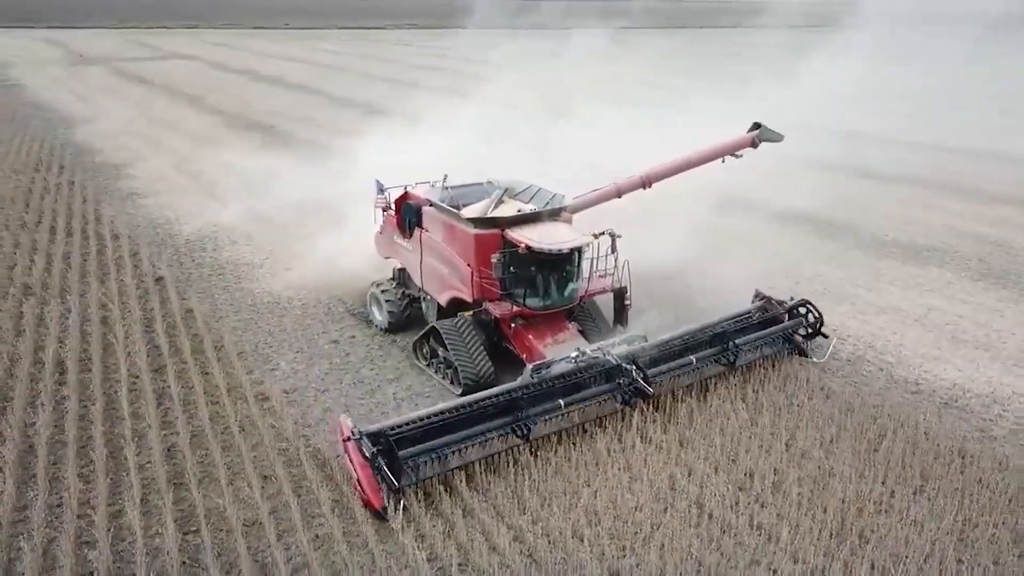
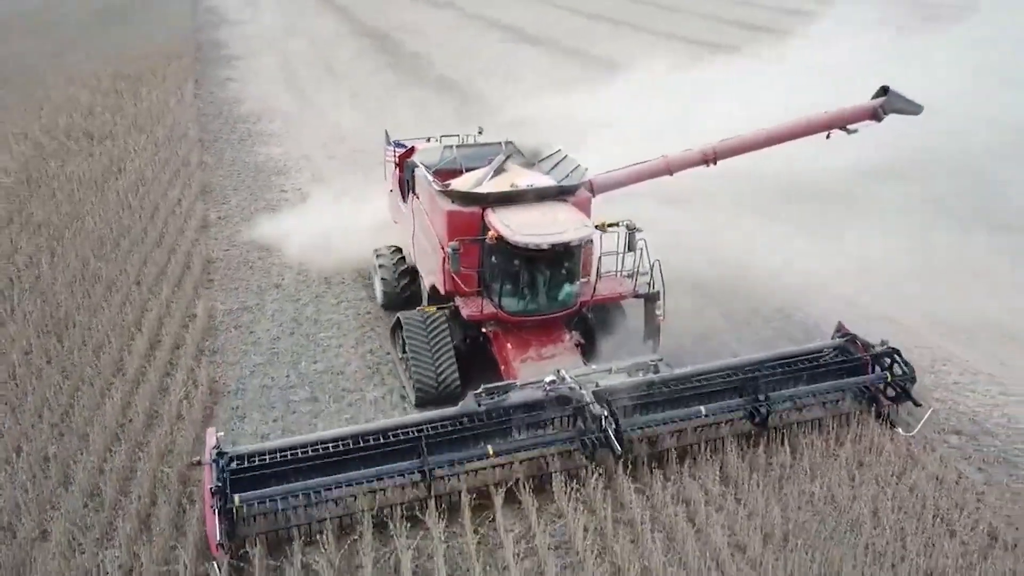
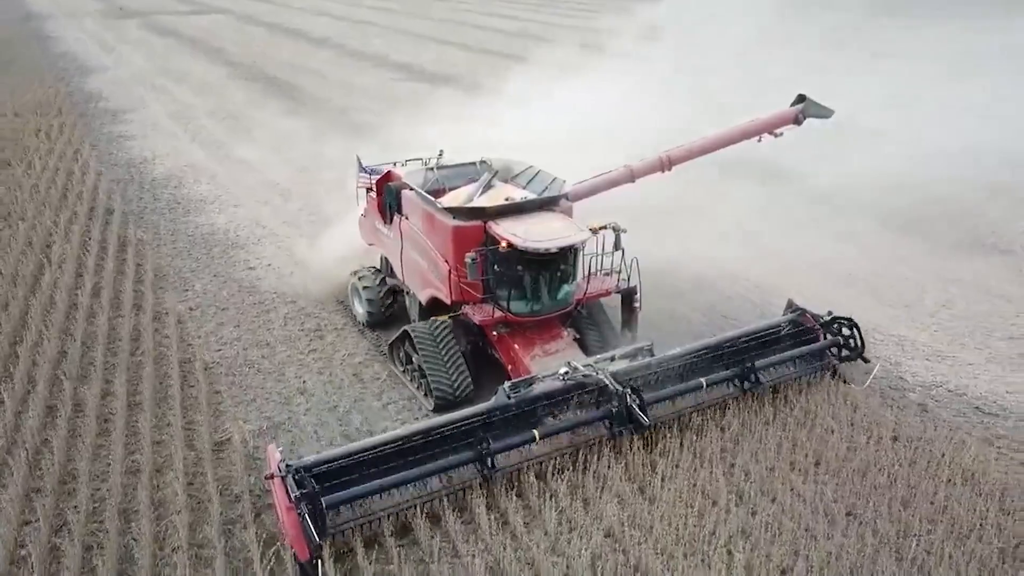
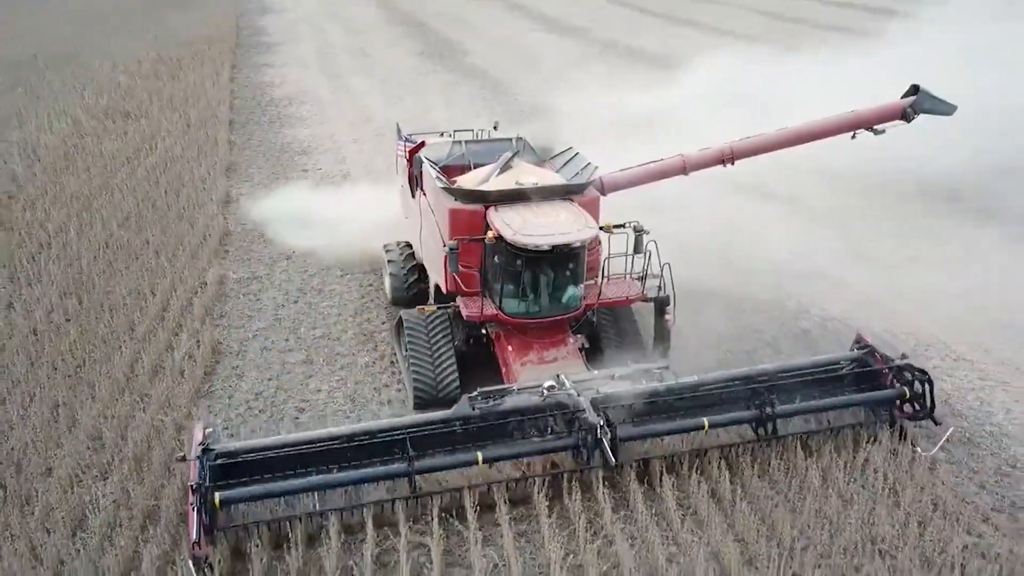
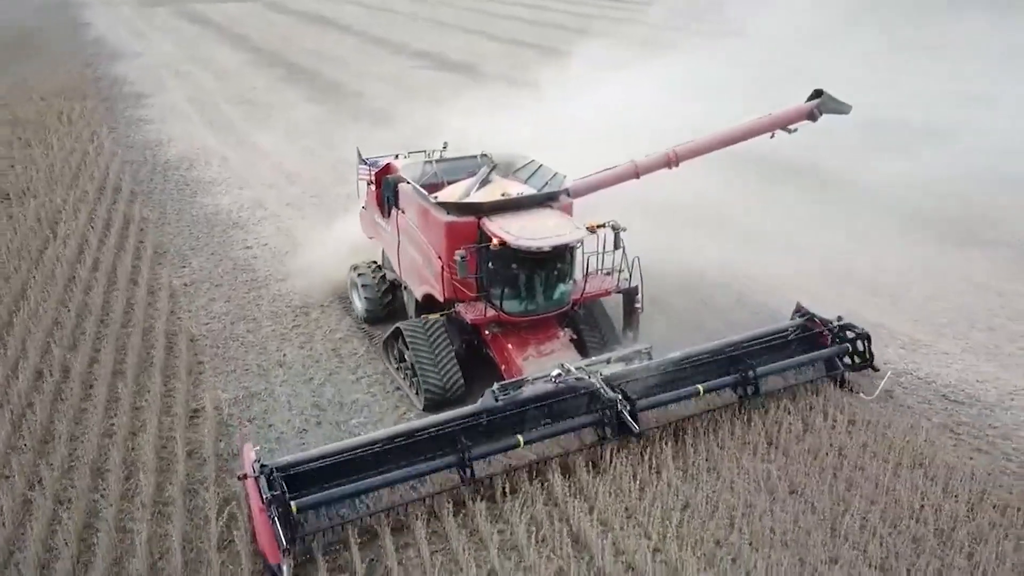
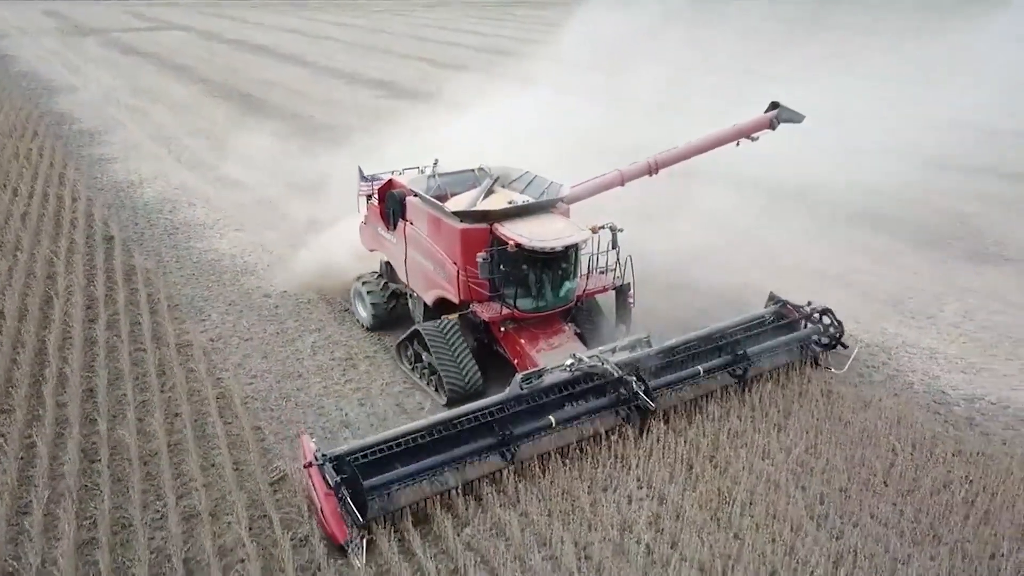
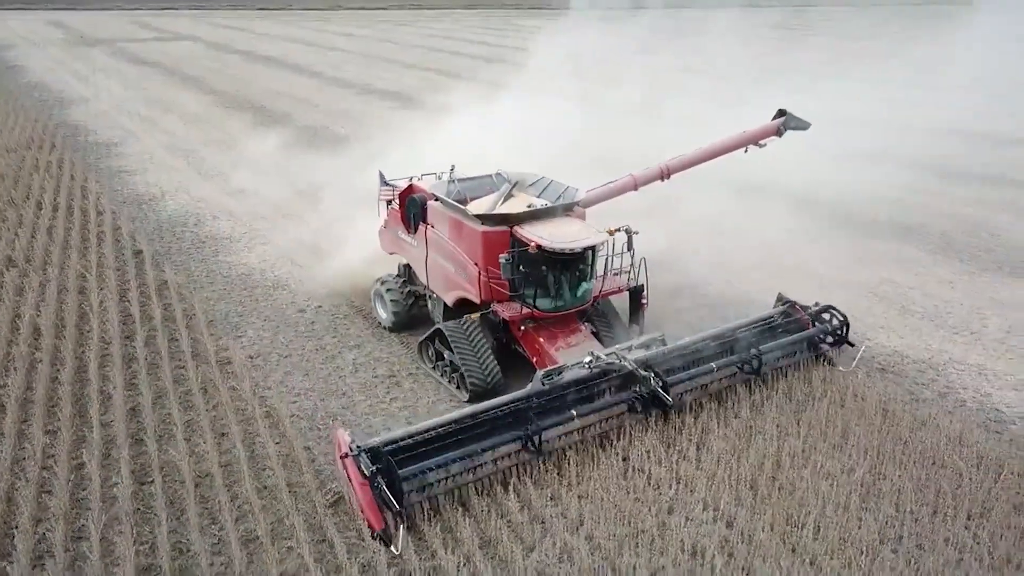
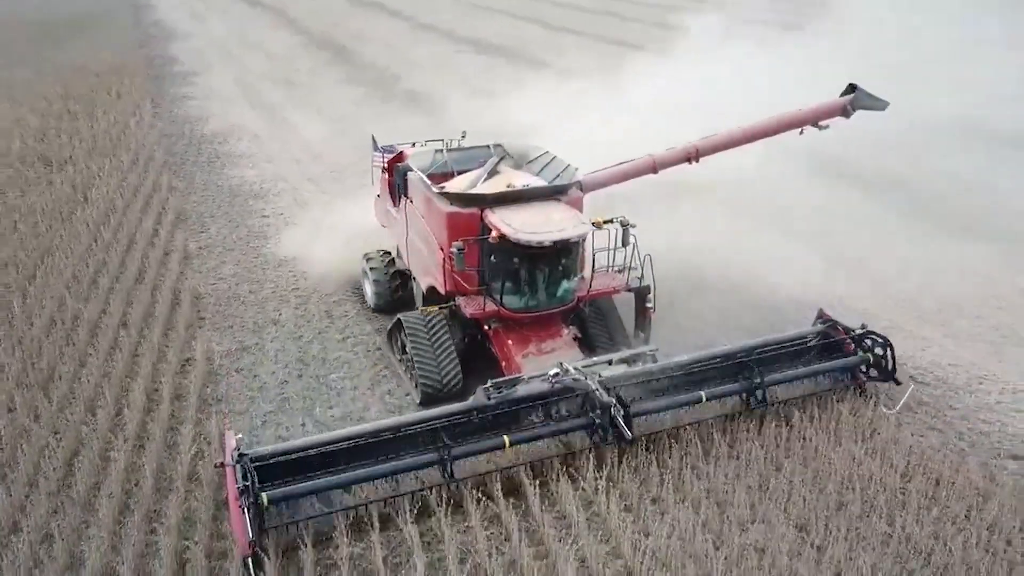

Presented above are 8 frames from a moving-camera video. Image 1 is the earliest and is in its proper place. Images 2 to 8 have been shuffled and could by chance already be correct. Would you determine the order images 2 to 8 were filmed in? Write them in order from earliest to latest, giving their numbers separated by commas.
7, 6, 3, 5, 8, 2, 4
